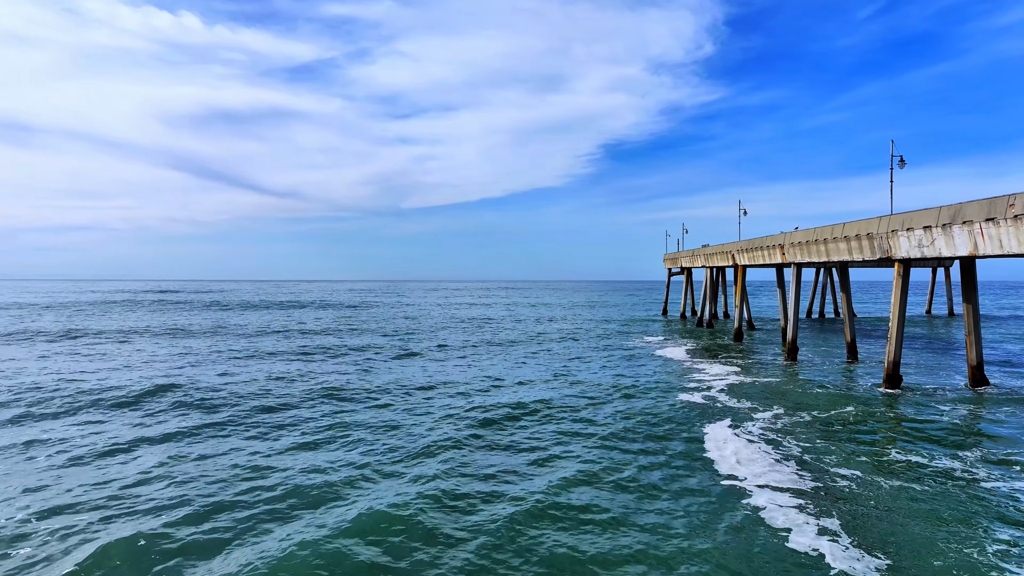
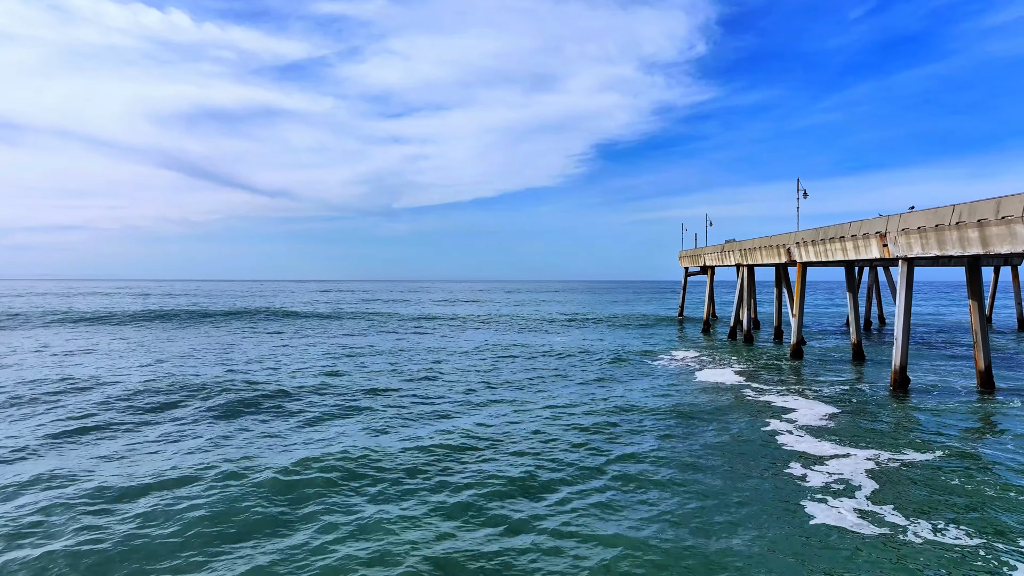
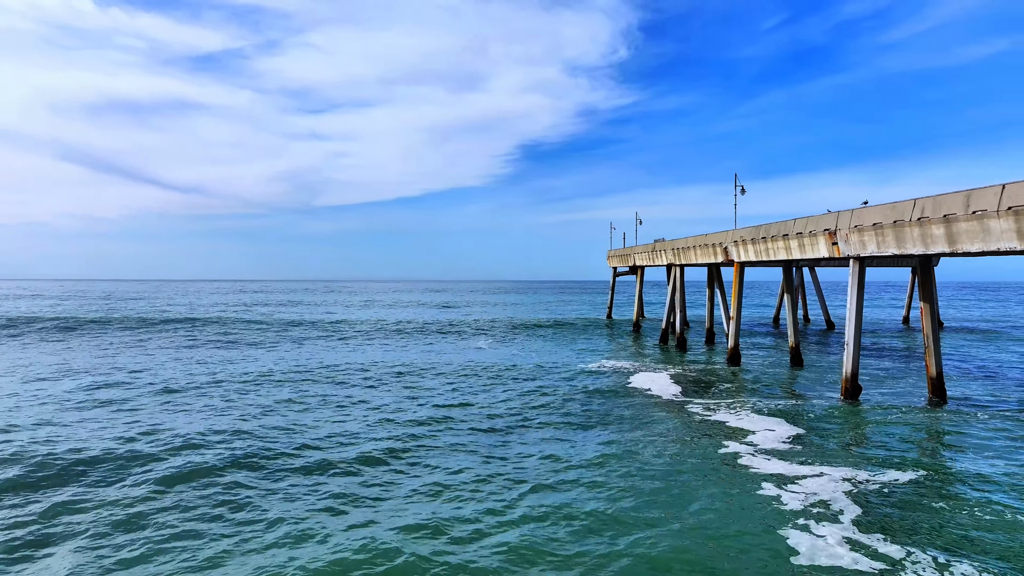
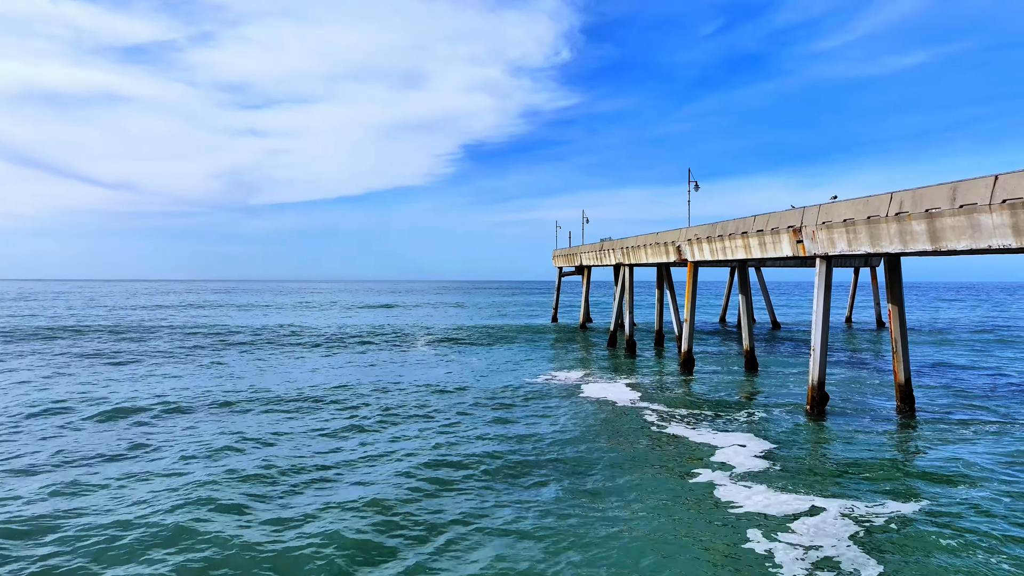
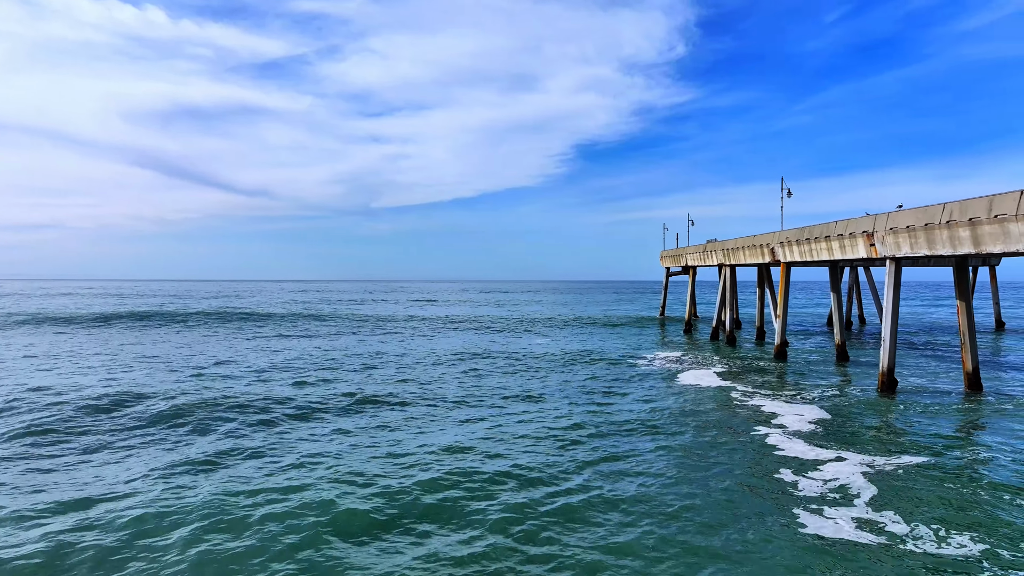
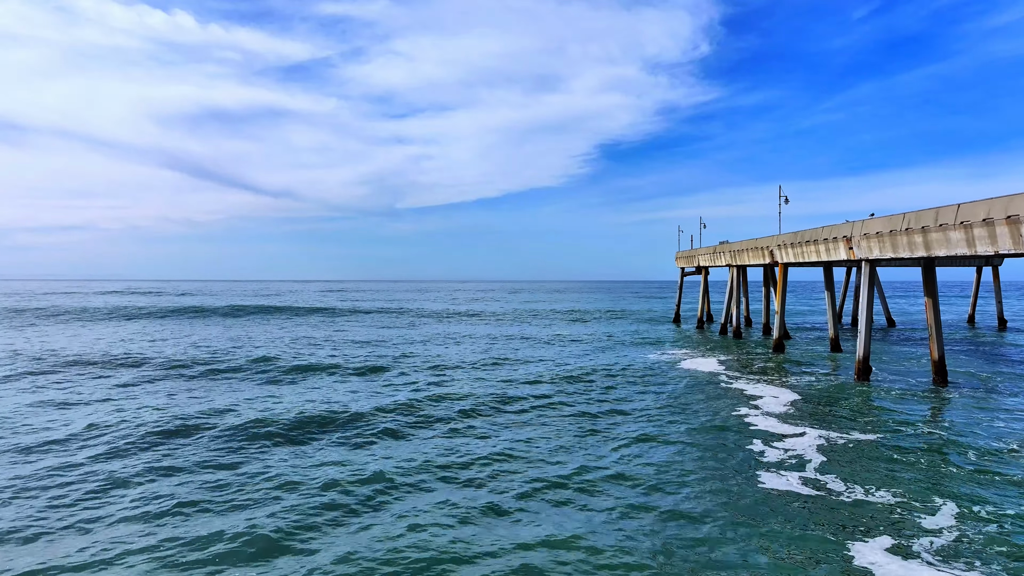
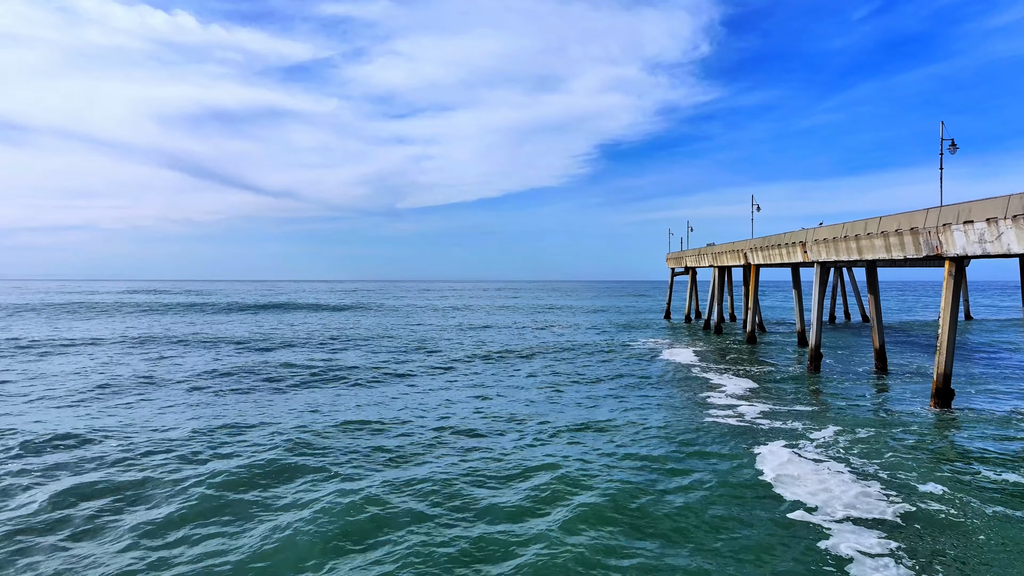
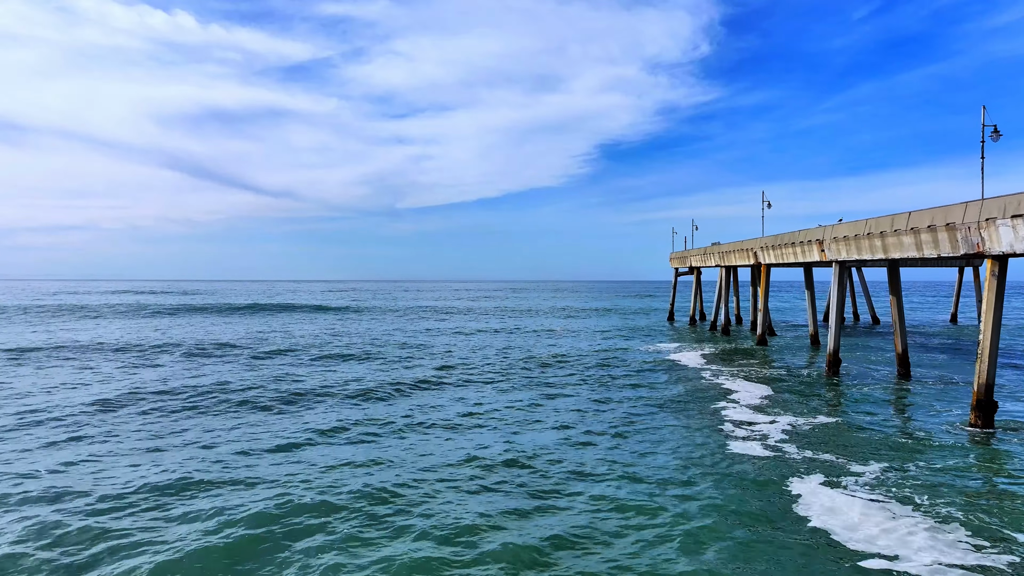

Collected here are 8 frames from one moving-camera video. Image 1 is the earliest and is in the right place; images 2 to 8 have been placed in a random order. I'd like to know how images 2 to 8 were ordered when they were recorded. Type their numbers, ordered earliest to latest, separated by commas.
7, 8, 6, 2, 5, 3, 4
